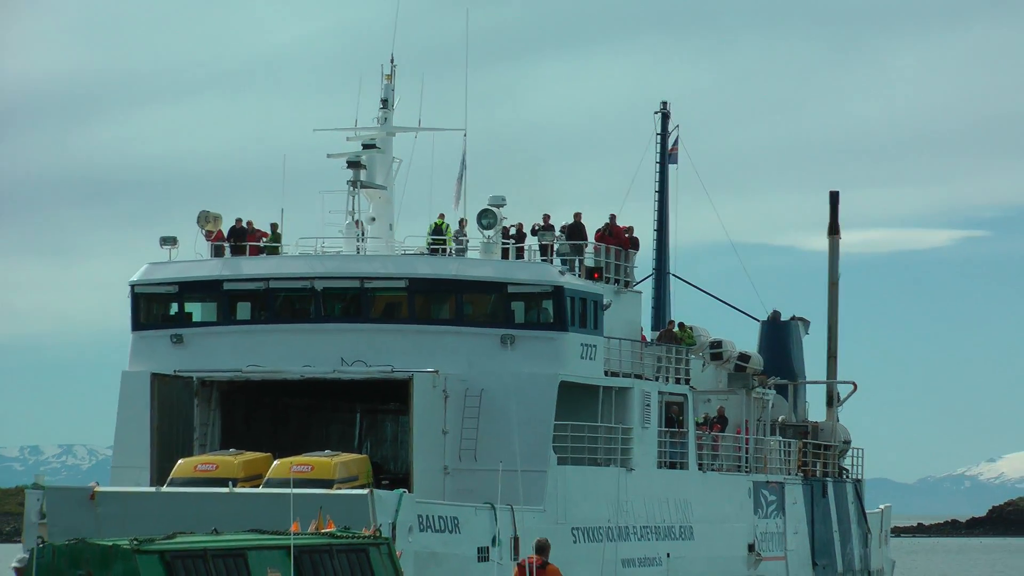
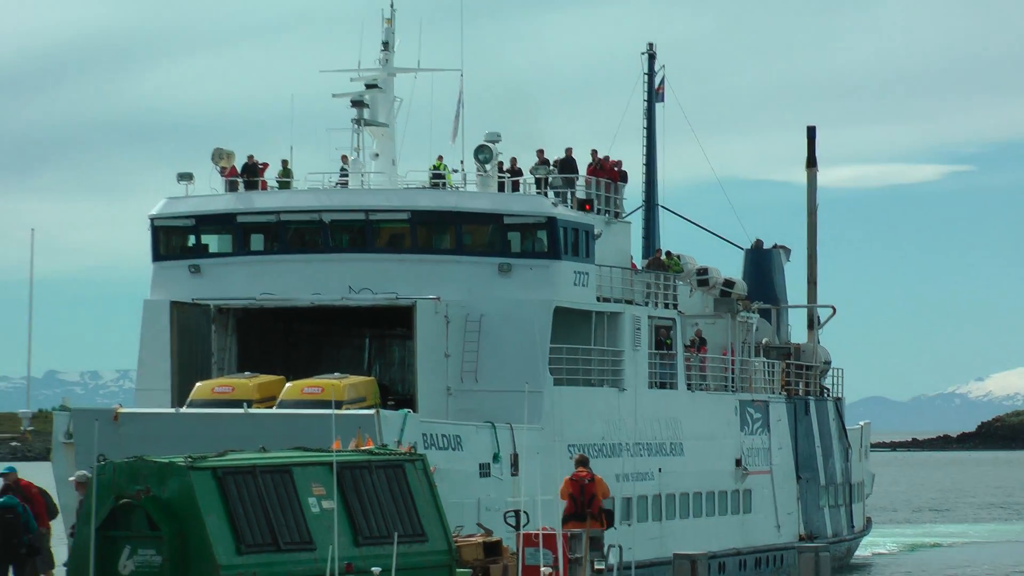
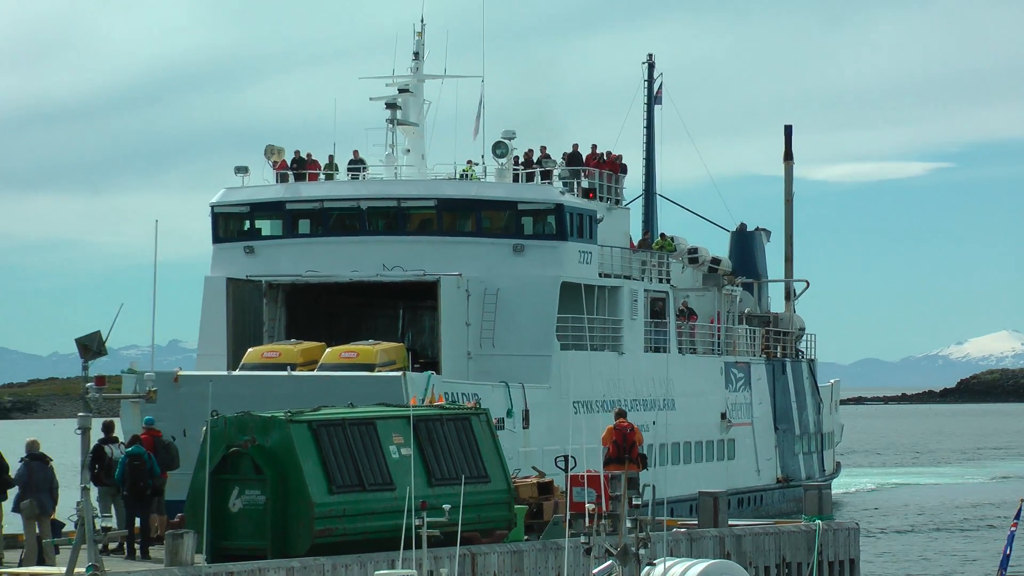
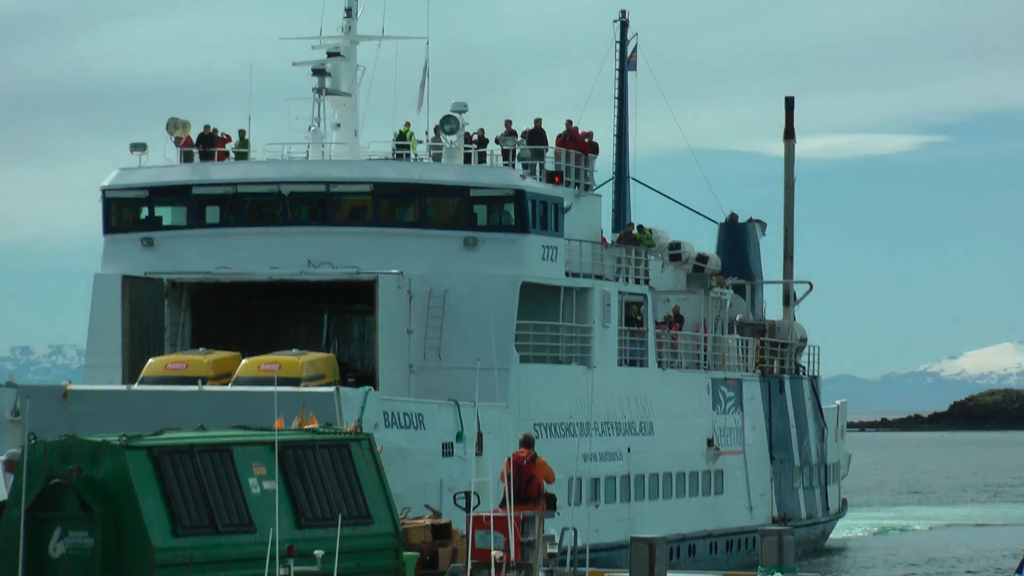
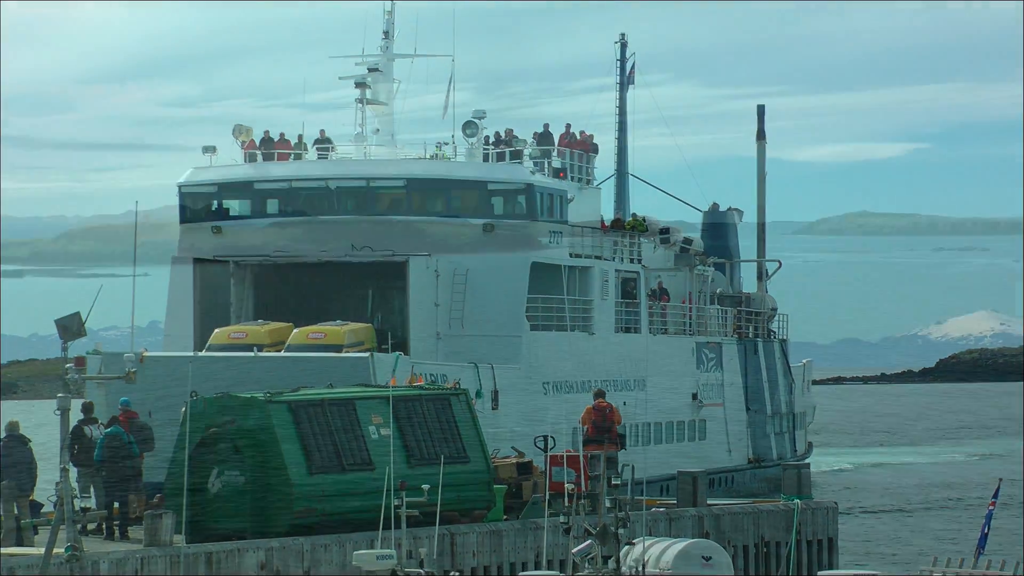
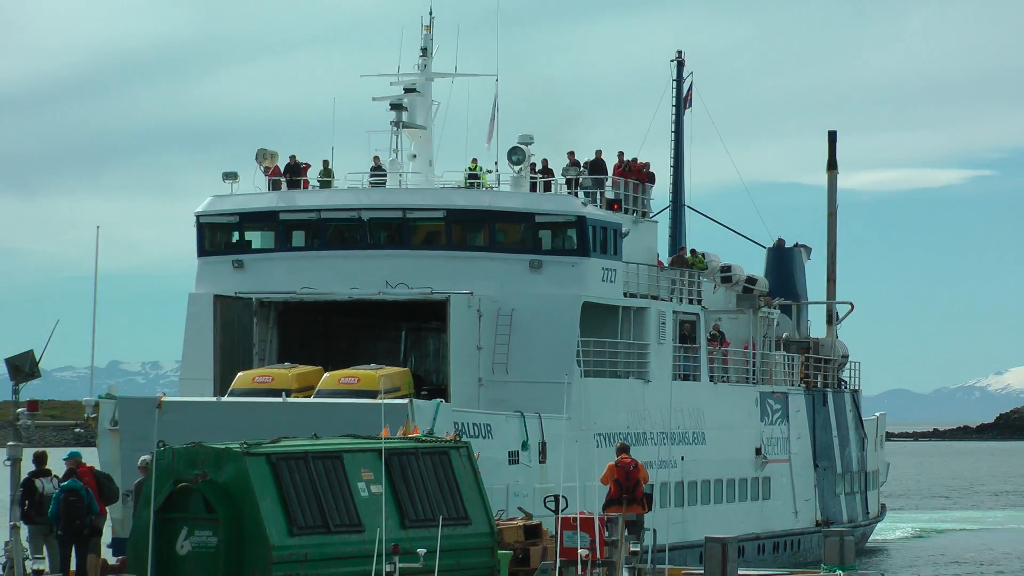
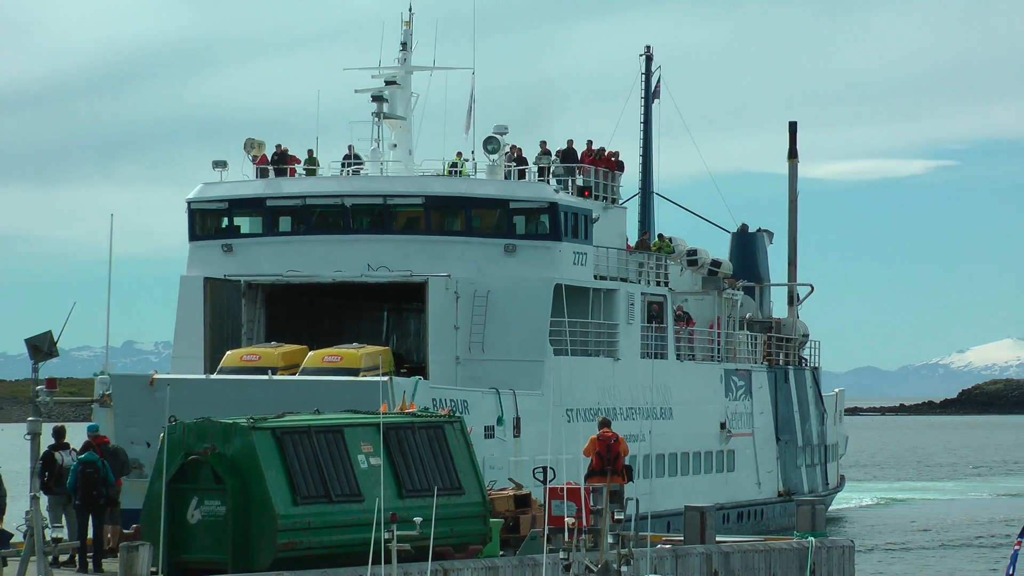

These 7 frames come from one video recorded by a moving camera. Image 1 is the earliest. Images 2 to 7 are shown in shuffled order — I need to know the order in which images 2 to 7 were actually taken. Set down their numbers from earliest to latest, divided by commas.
4, 2, 6, 7, 3, 5
